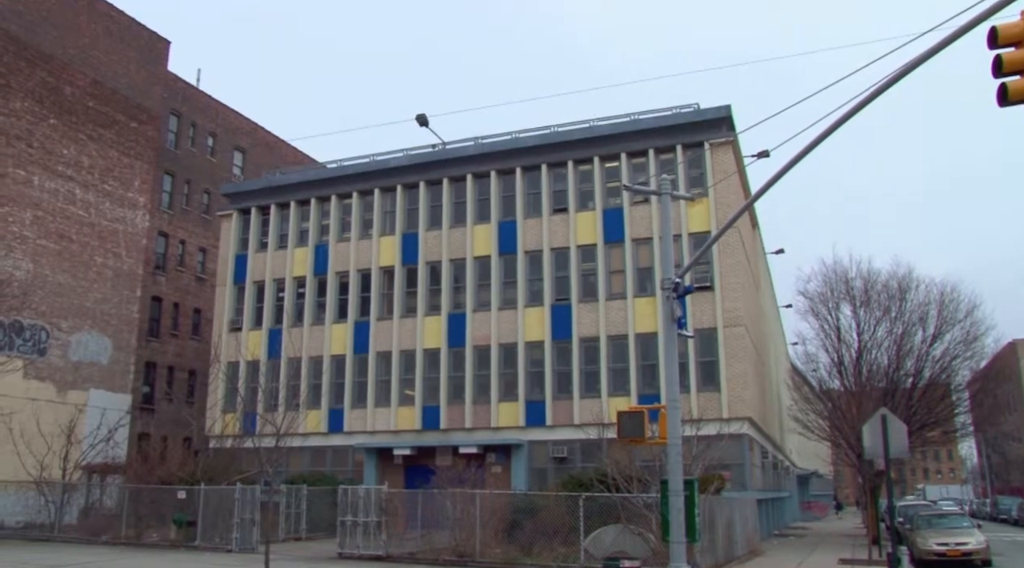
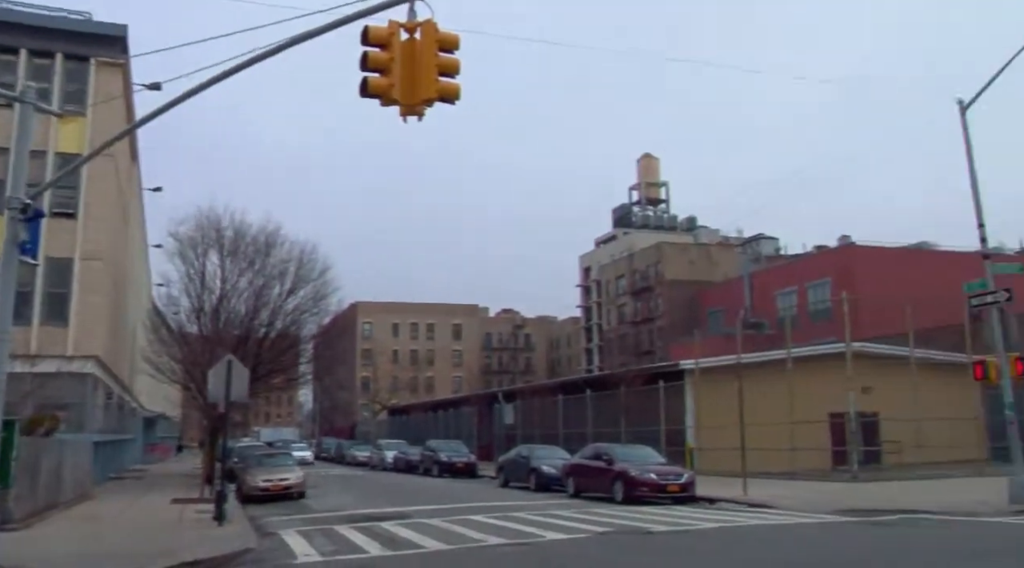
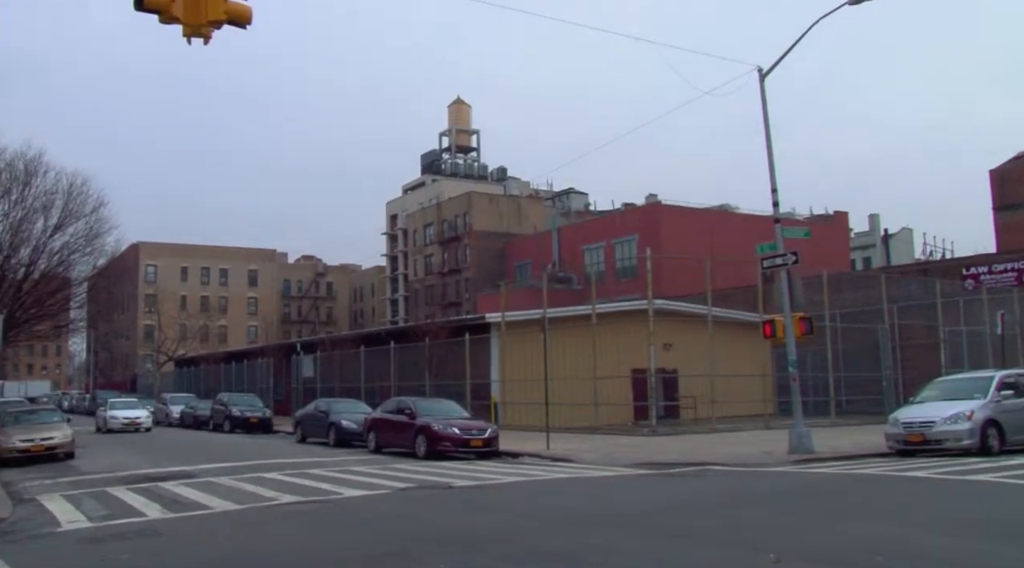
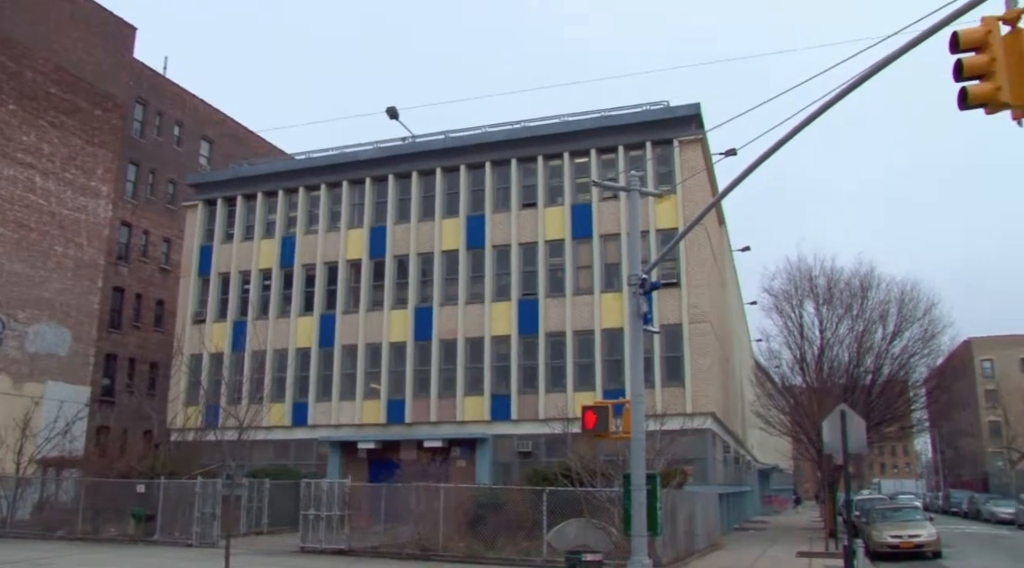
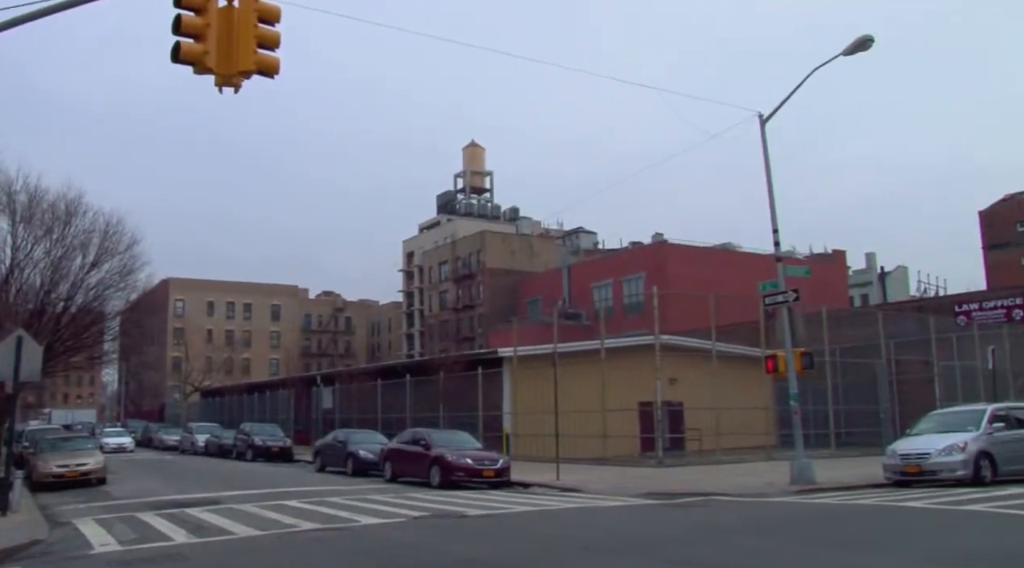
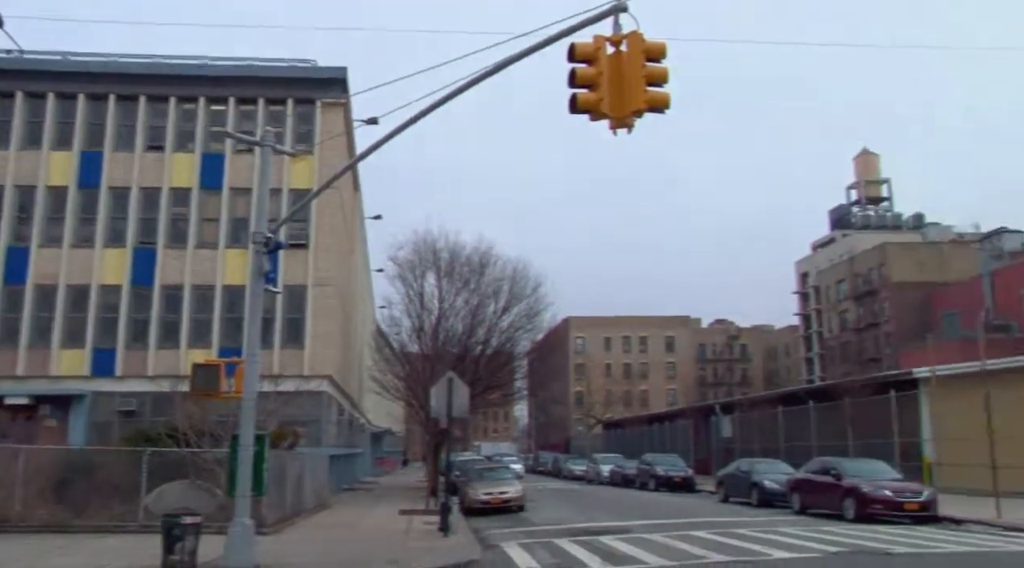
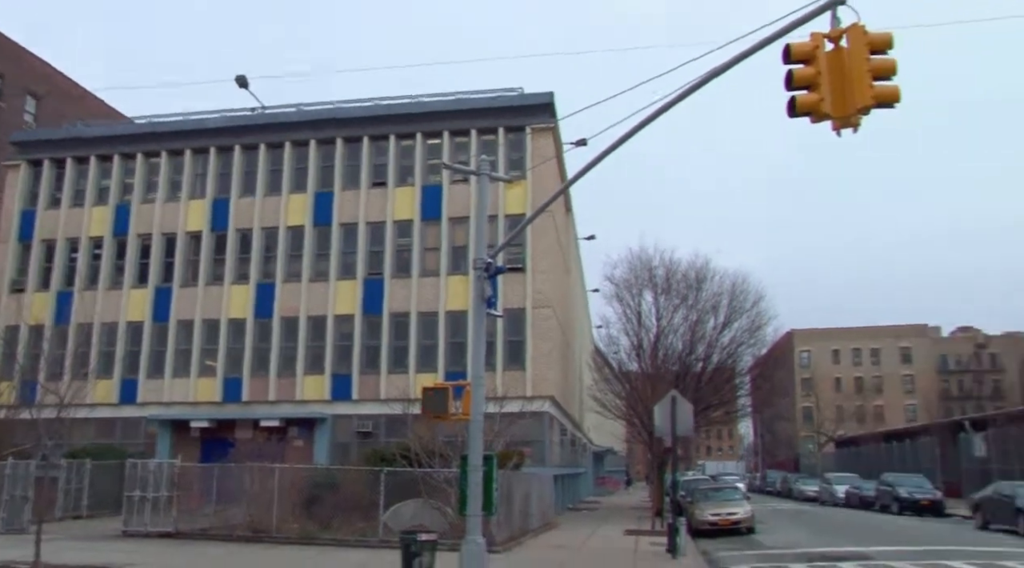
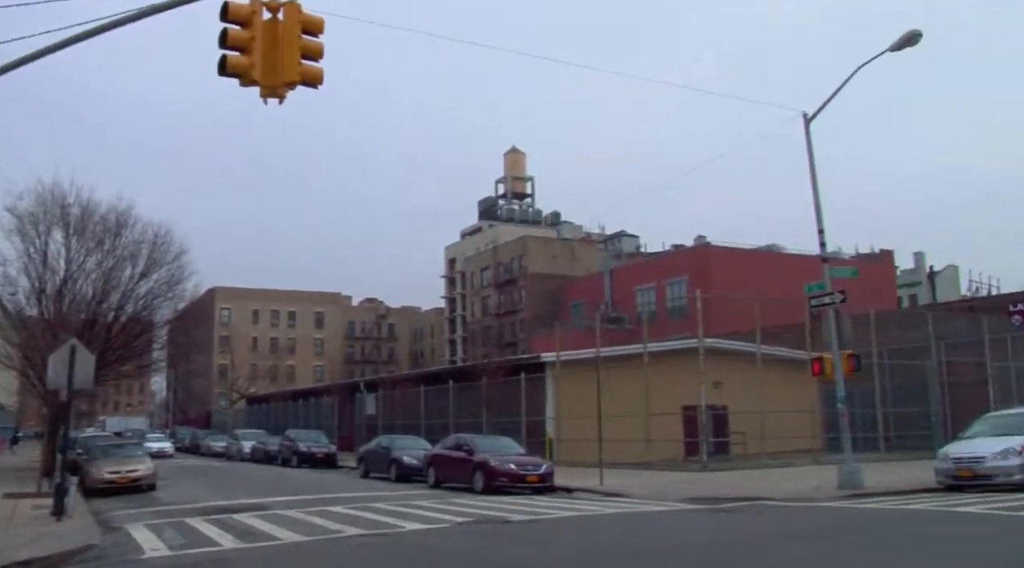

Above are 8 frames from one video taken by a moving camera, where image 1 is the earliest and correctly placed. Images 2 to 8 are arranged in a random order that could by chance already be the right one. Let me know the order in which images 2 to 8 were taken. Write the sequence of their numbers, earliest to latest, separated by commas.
4, 7, 6, 2, 8, 5, 3
